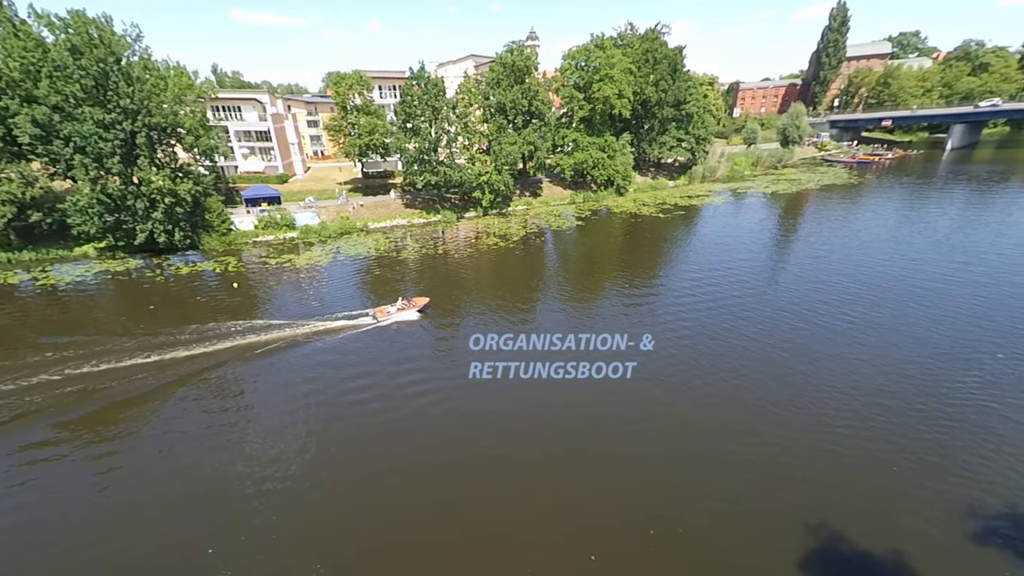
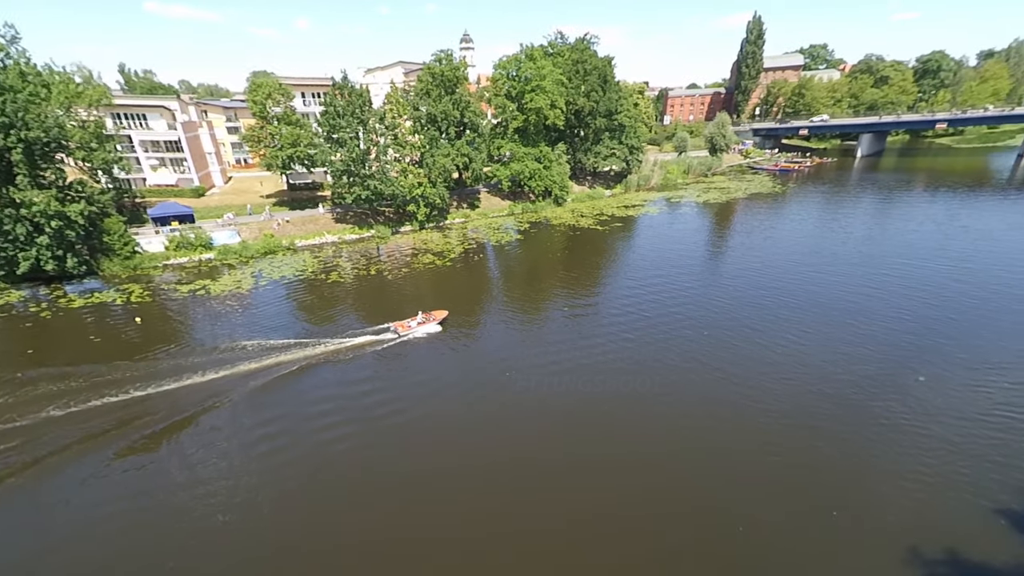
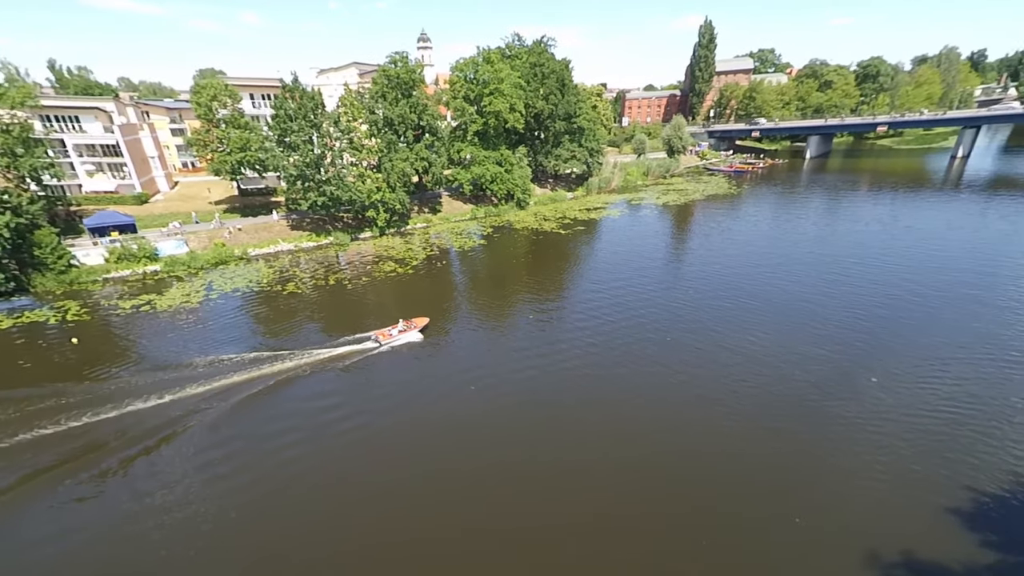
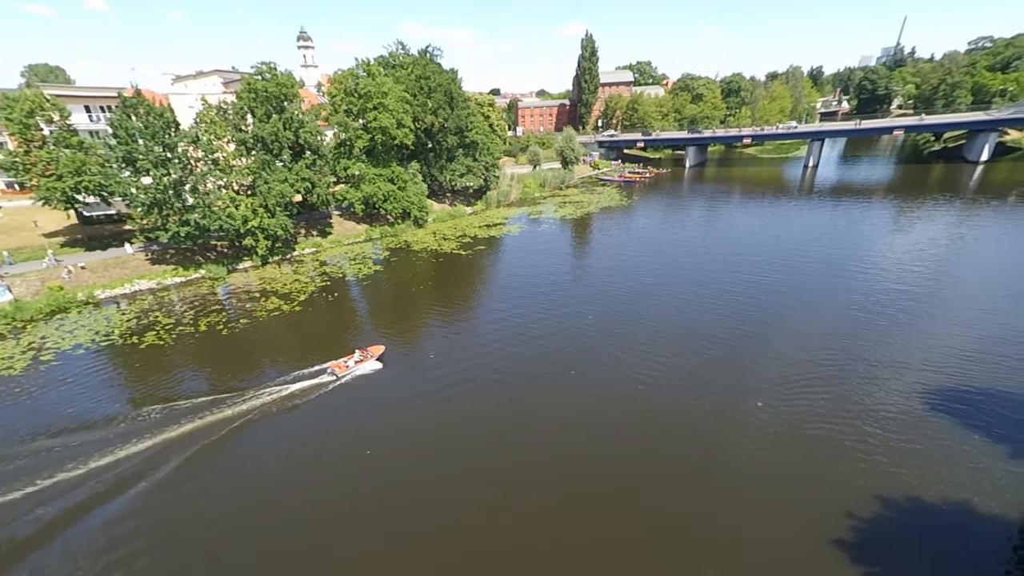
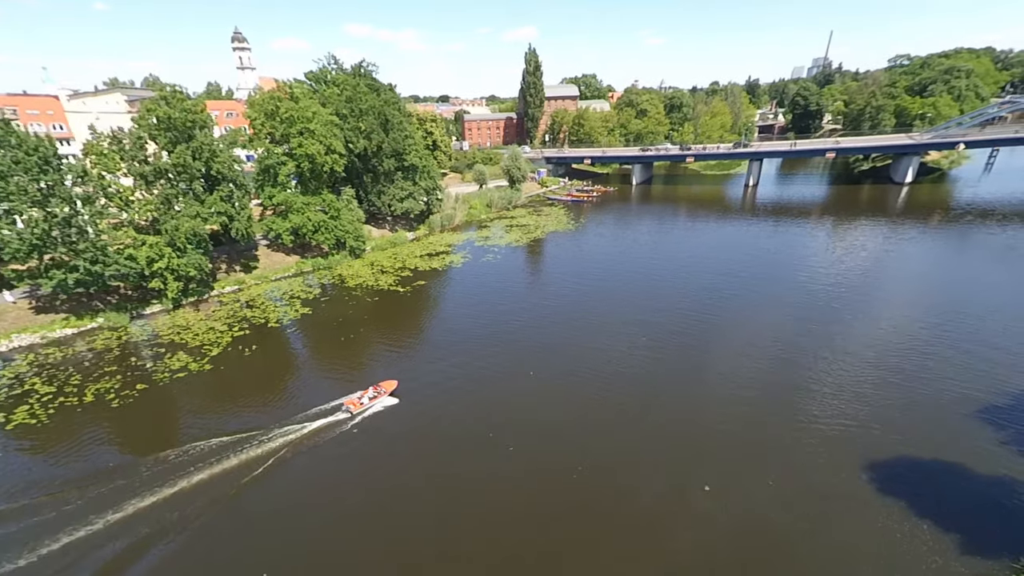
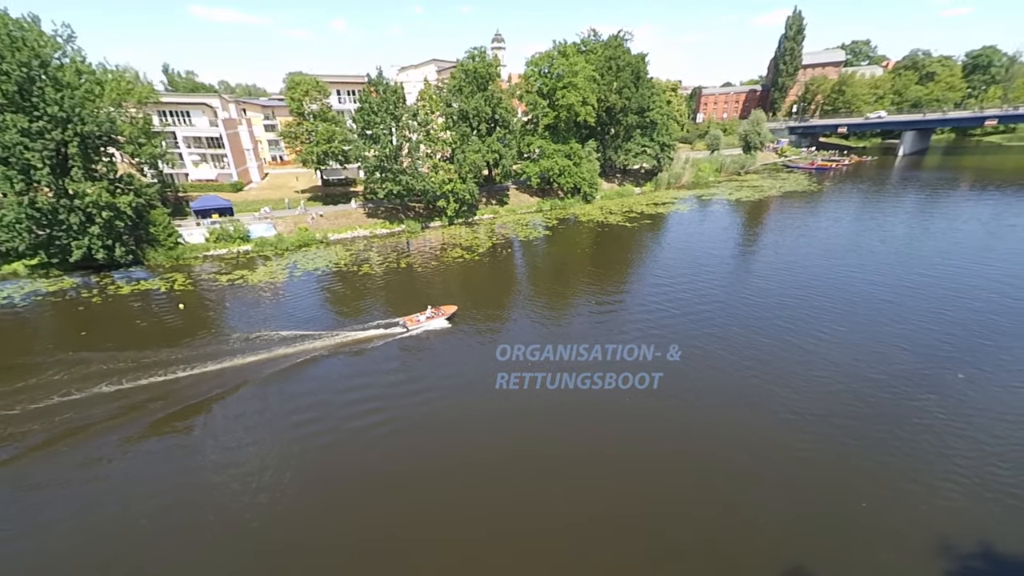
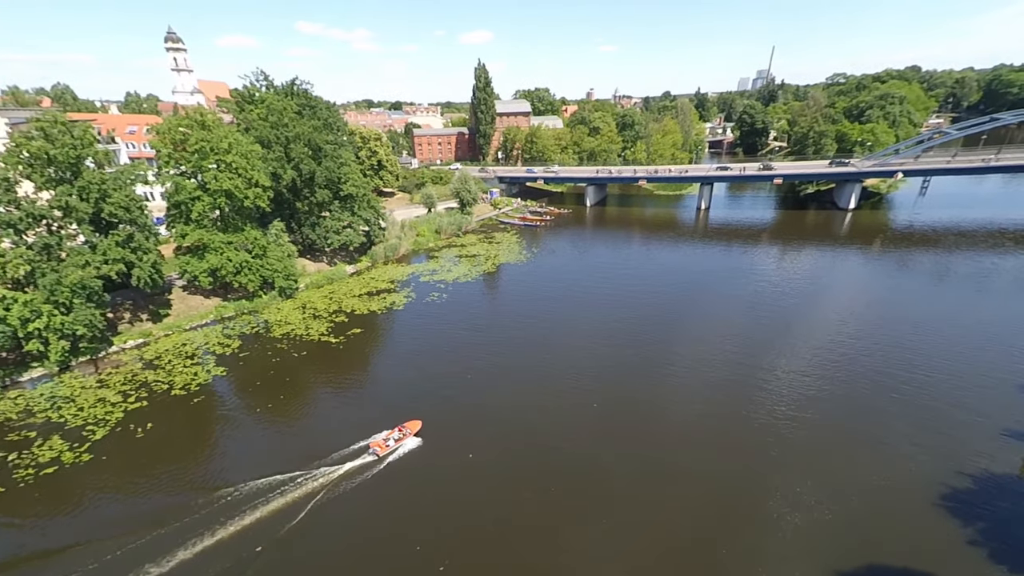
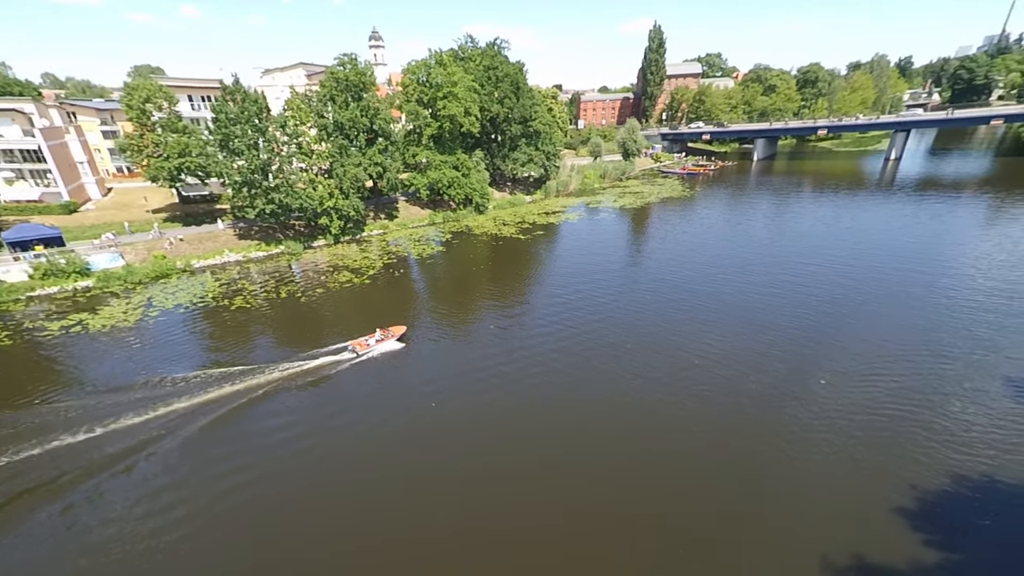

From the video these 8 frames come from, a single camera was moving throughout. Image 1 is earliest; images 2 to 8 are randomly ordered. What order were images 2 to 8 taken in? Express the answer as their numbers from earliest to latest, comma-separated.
6, 2, 3, 8, 4, 5, 7
